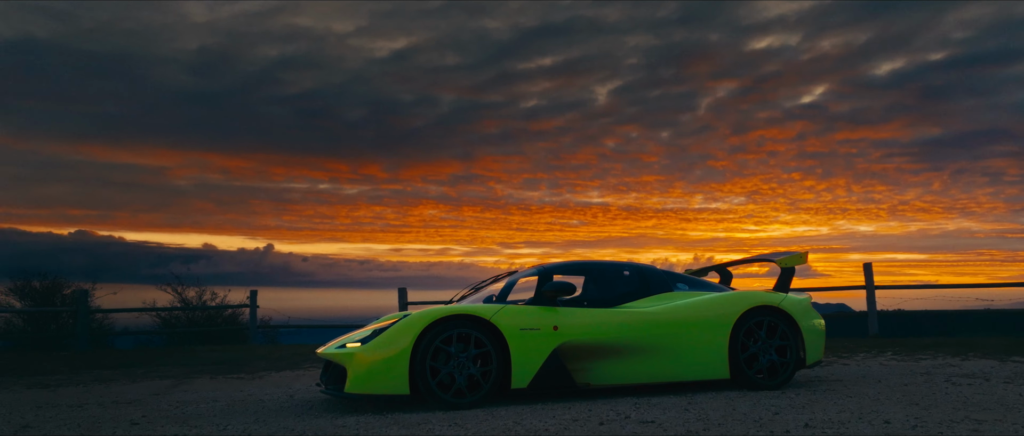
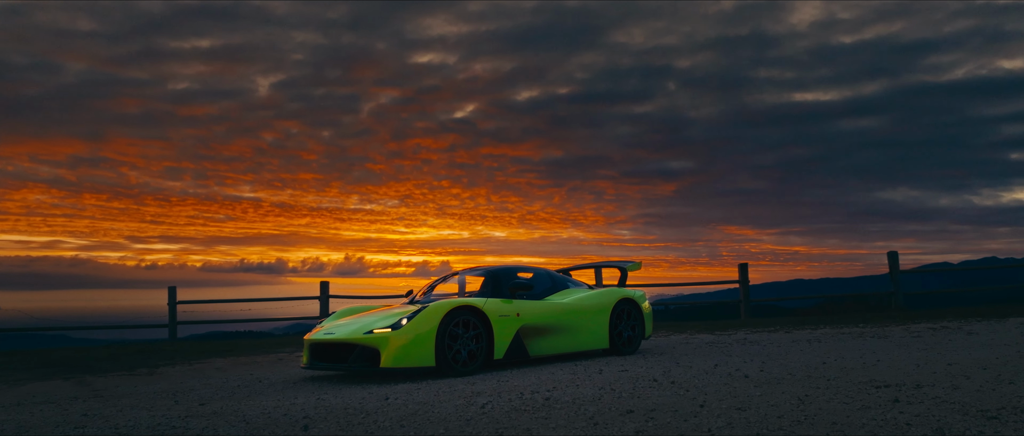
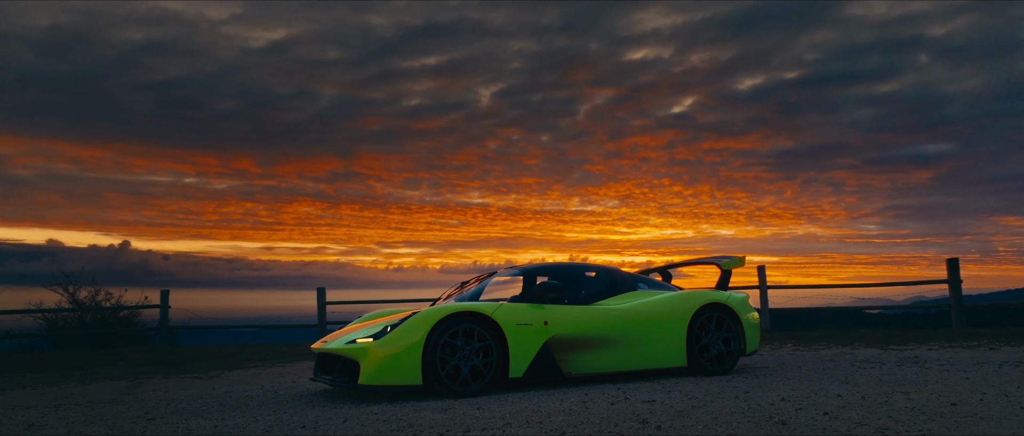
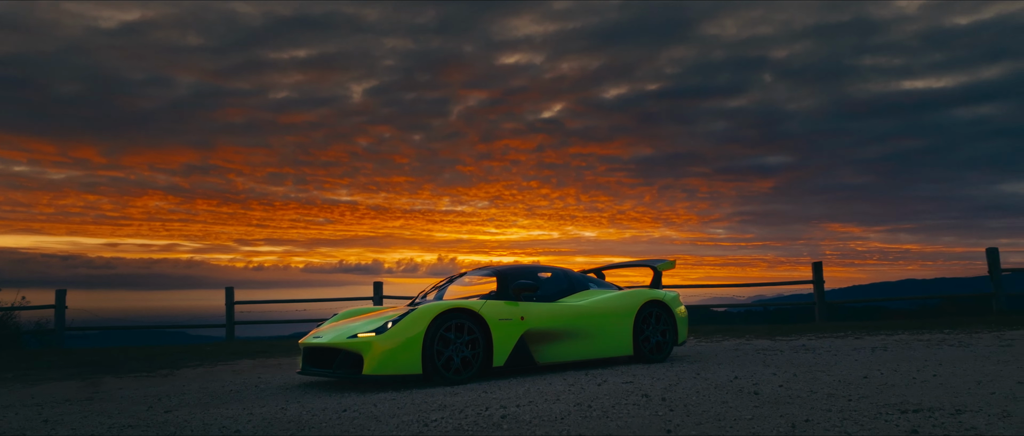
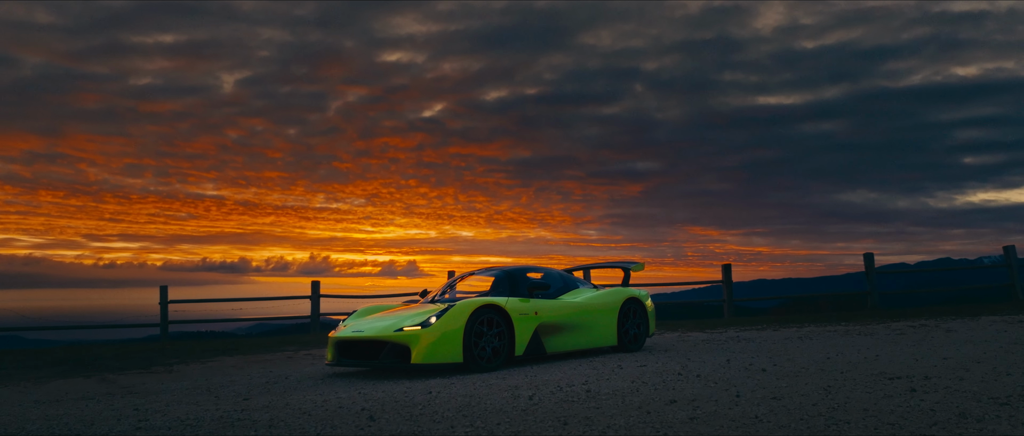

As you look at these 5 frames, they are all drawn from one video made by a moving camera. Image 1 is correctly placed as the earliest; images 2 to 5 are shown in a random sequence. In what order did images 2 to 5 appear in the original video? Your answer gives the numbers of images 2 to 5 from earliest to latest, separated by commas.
3, 4, 2, 5
